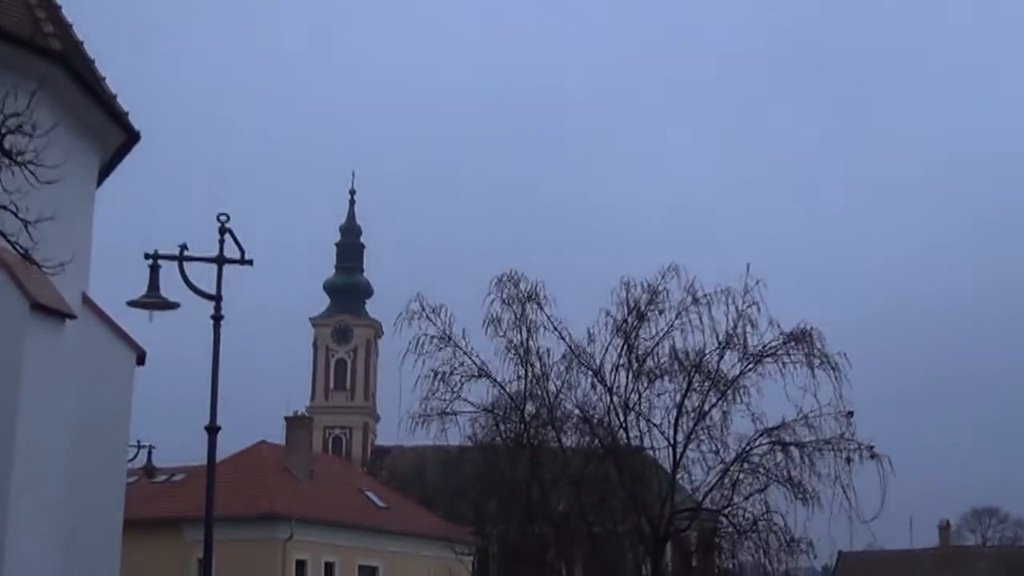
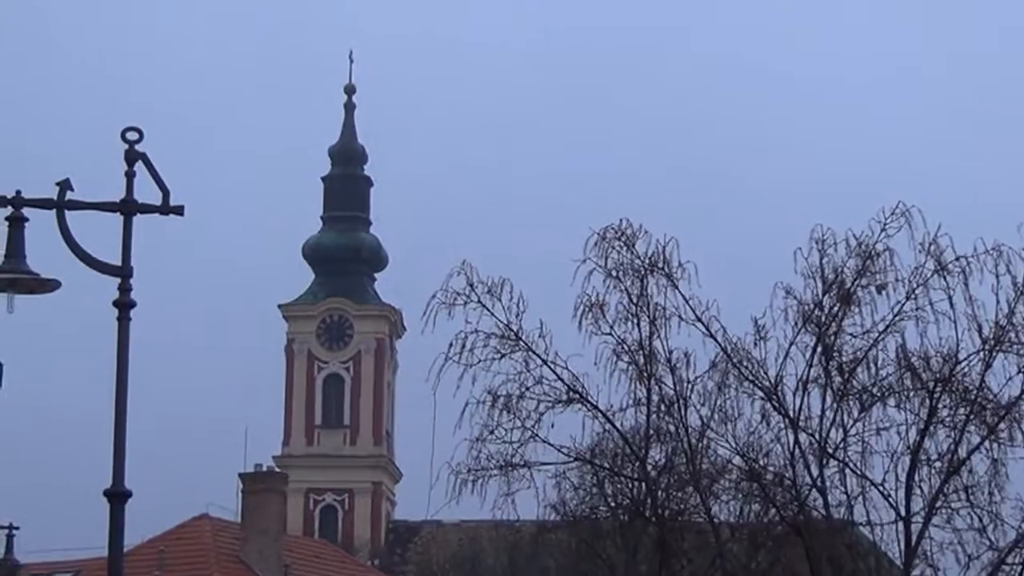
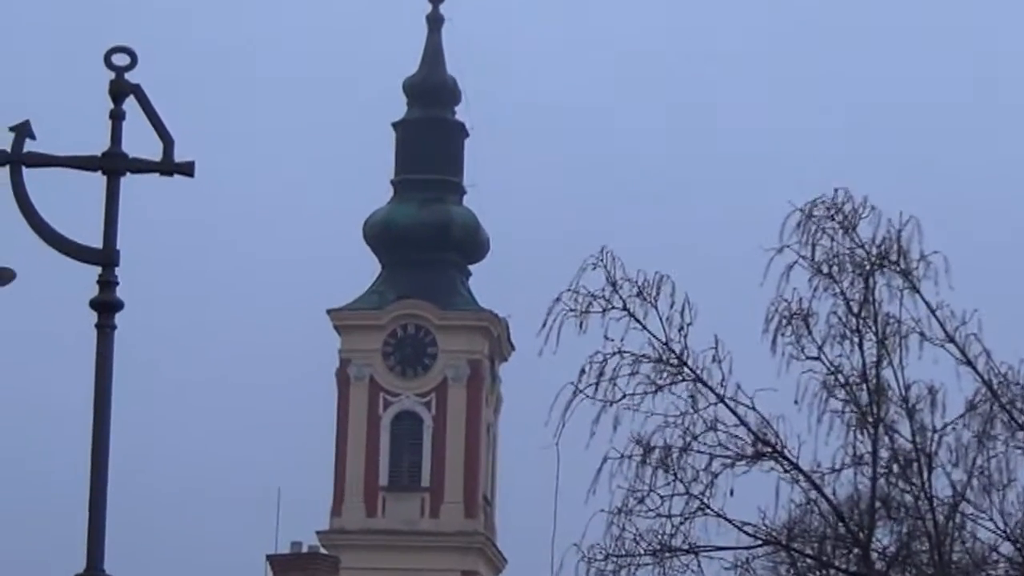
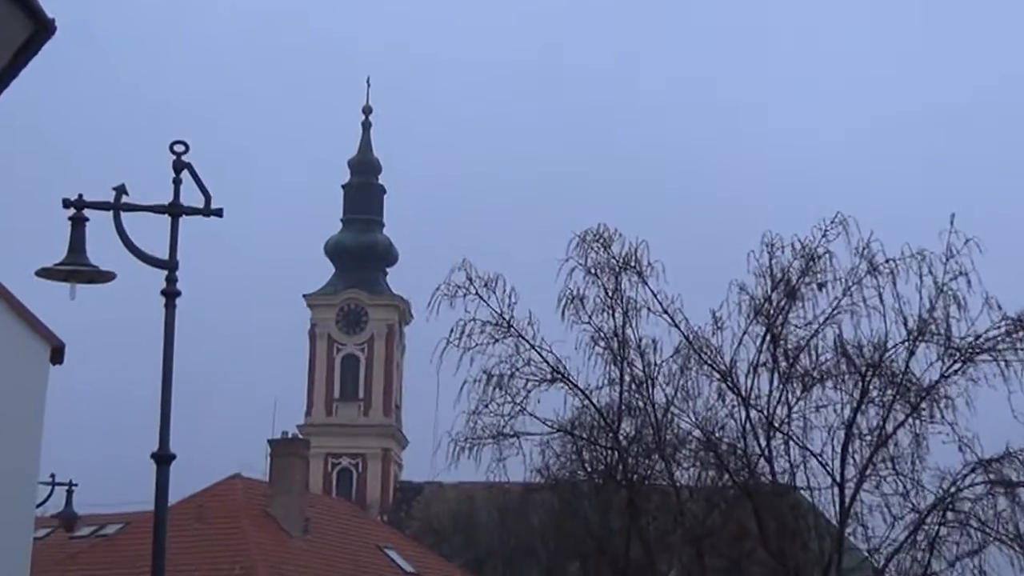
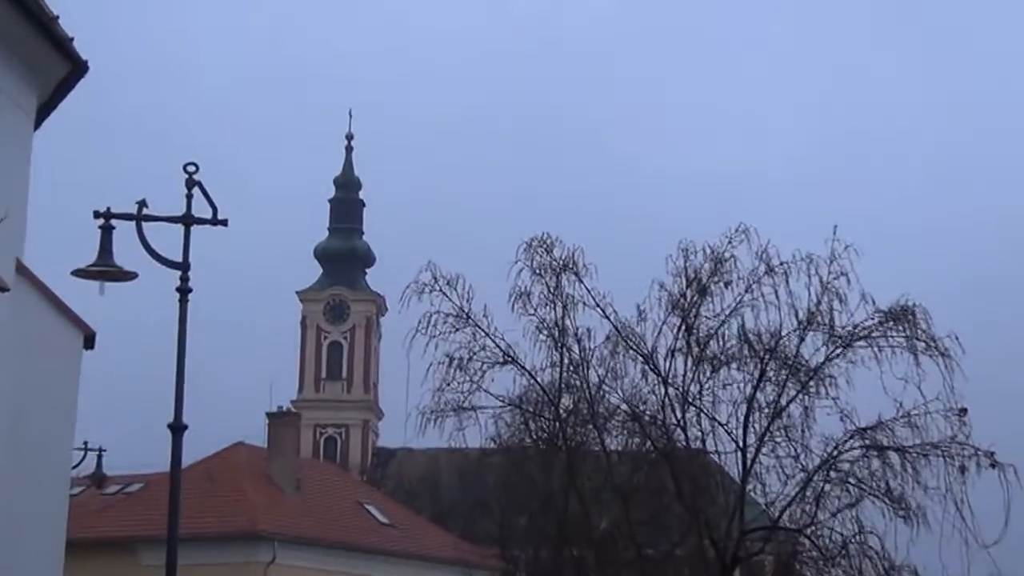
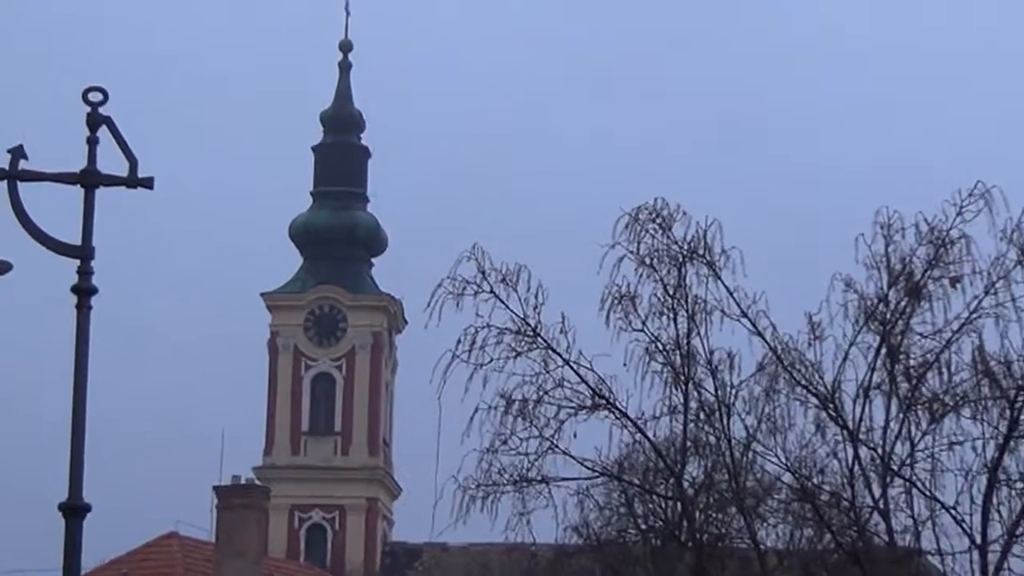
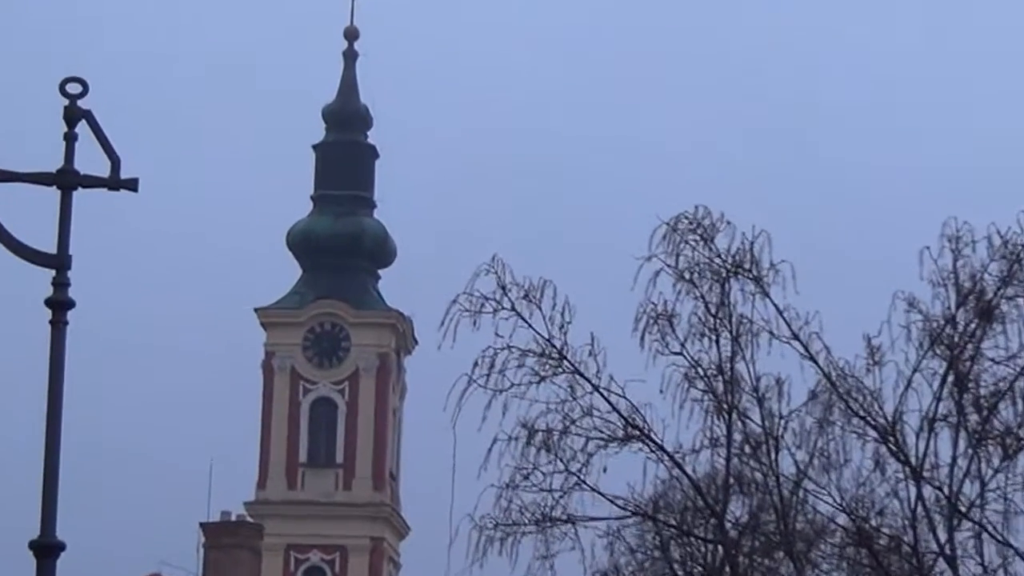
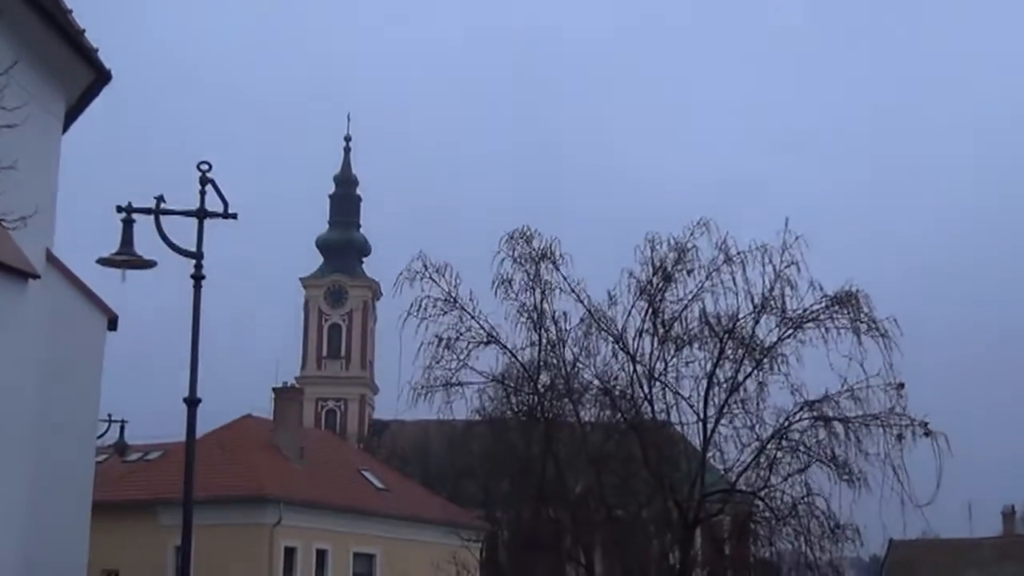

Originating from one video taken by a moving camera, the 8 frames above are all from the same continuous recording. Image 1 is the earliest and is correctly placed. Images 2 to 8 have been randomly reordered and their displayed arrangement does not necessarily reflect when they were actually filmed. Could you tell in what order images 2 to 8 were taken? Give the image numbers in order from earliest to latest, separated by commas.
8, 5, 4, 2, 6, 7, 3
